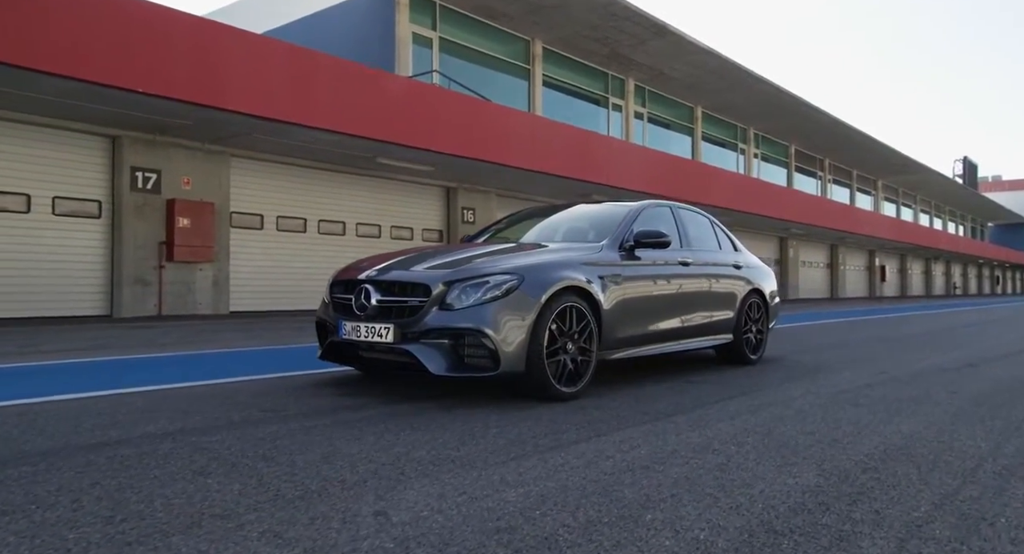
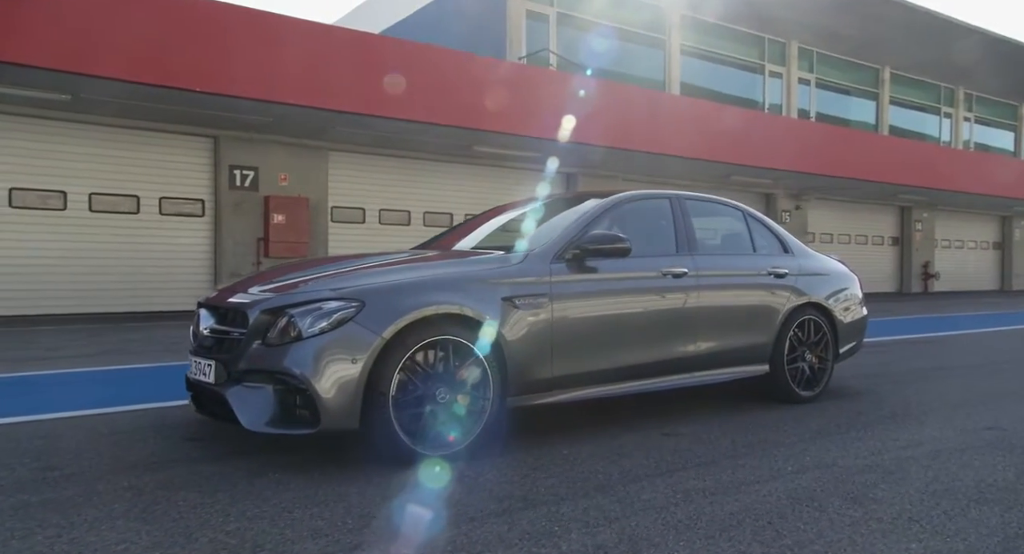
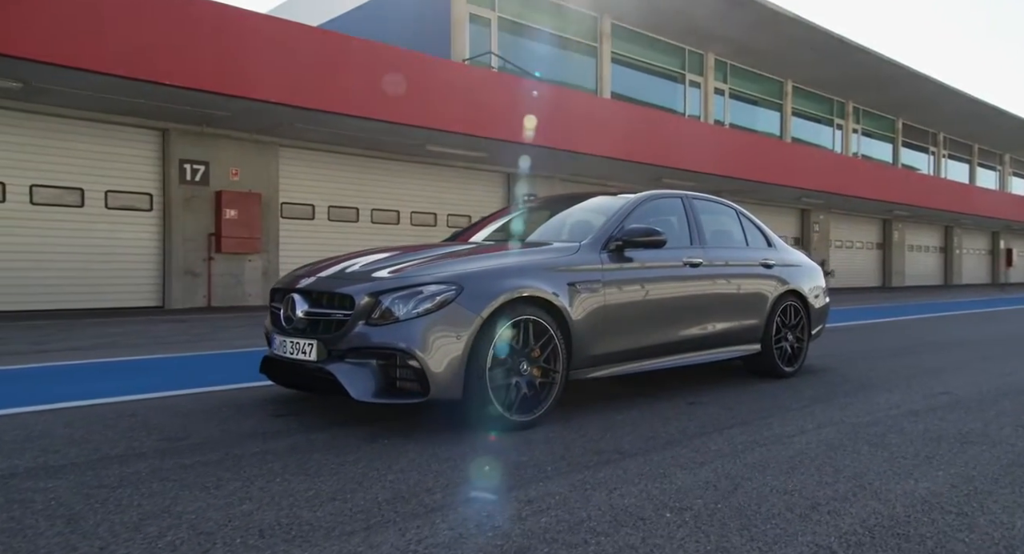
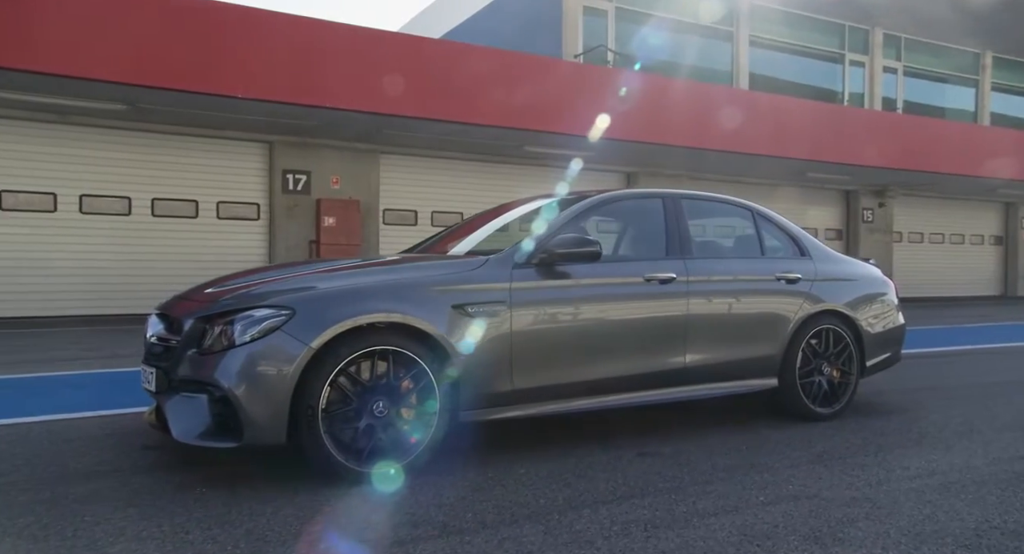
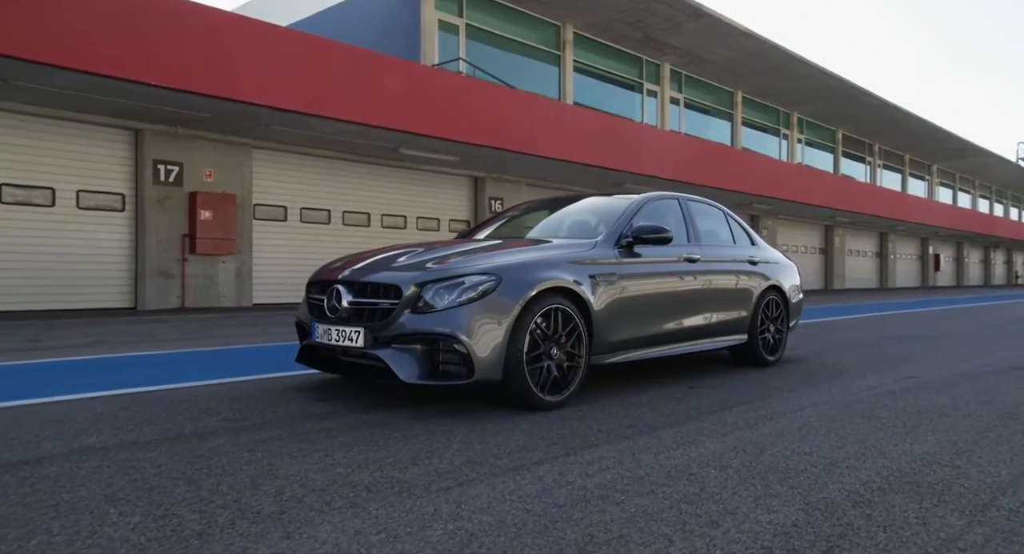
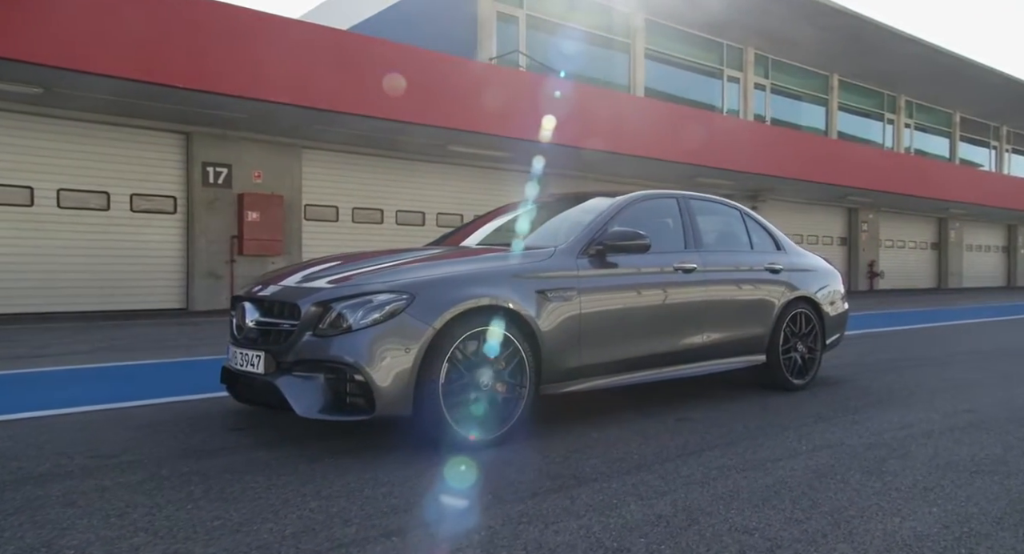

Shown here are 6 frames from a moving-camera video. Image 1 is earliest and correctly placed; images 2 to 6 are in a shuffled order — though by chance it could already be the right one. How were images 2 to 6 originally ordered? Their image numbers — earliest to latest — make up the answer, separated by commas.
5, 3, 6, 2, 4
